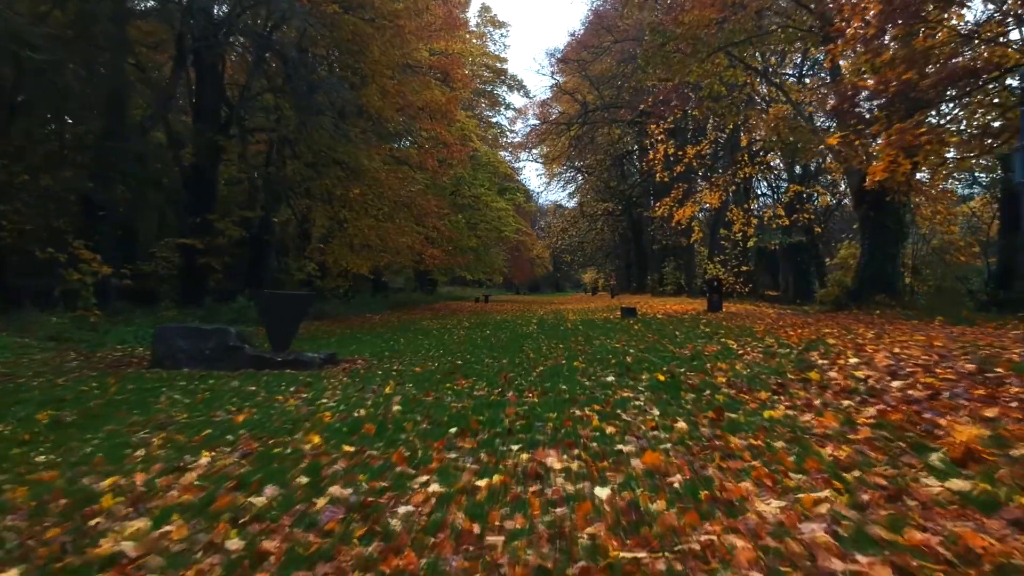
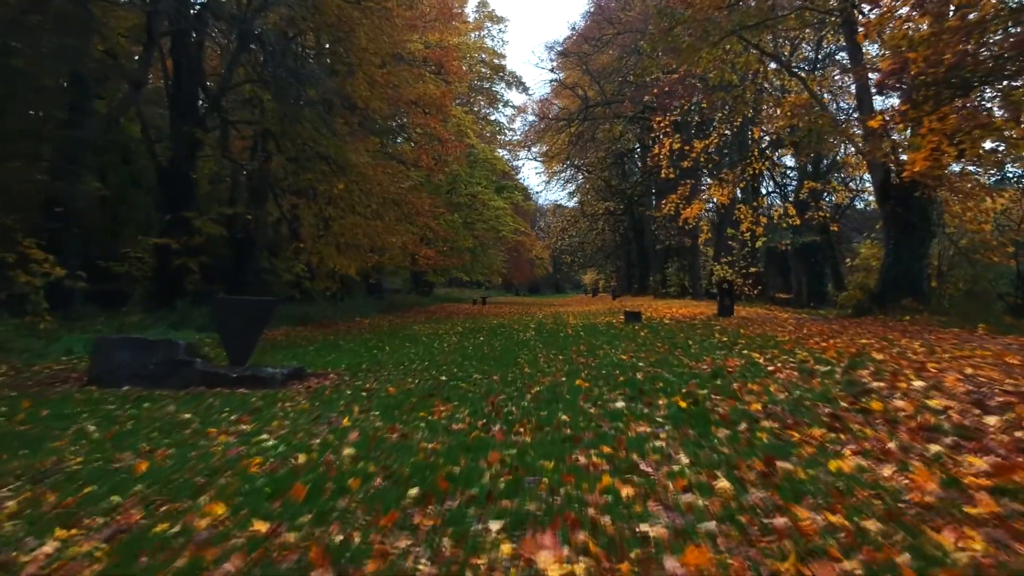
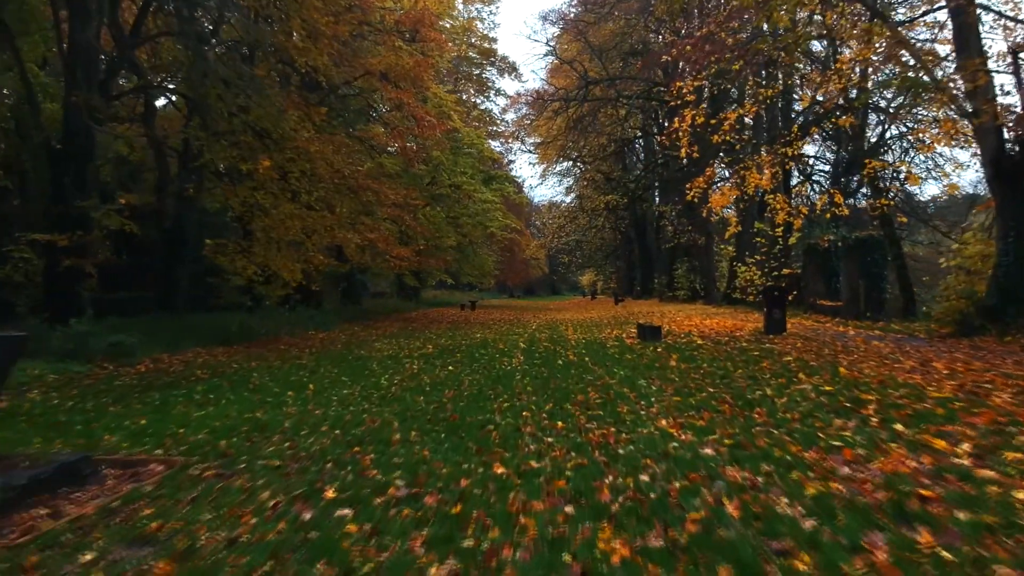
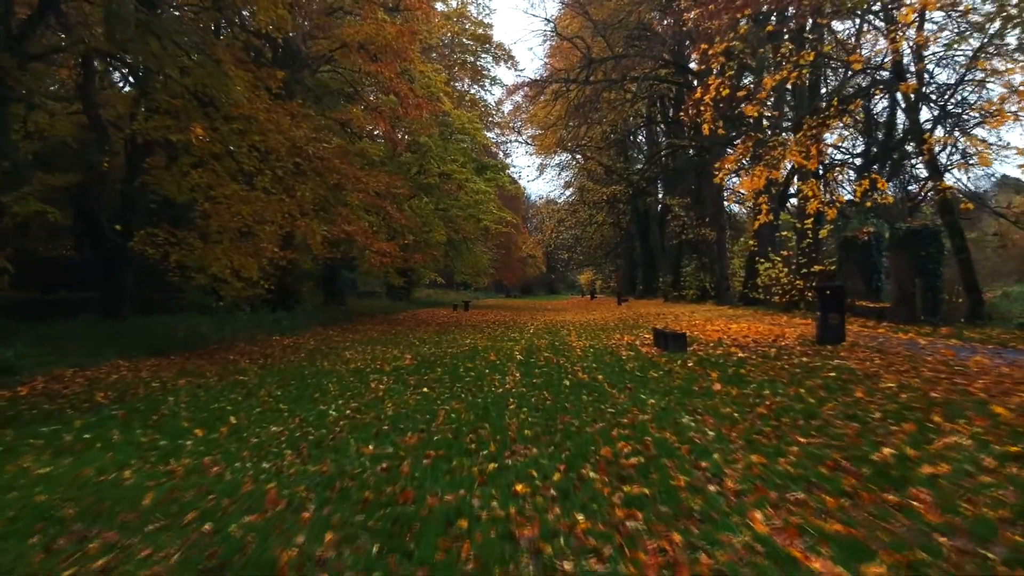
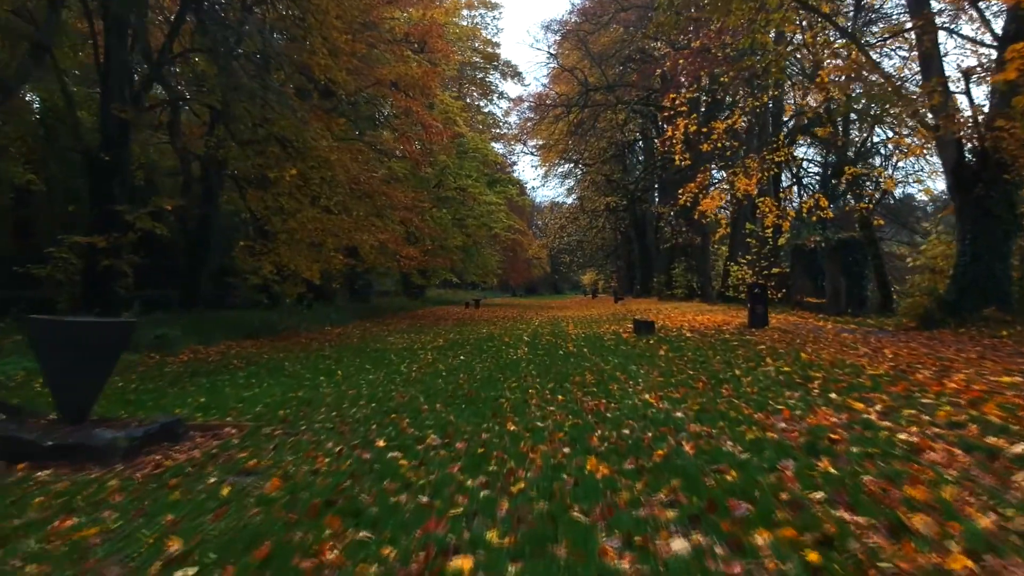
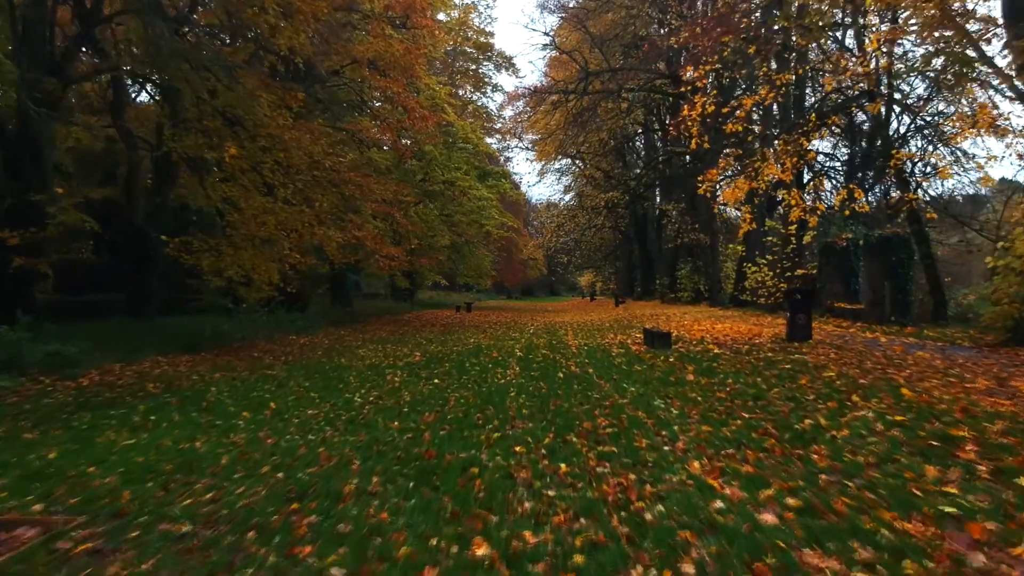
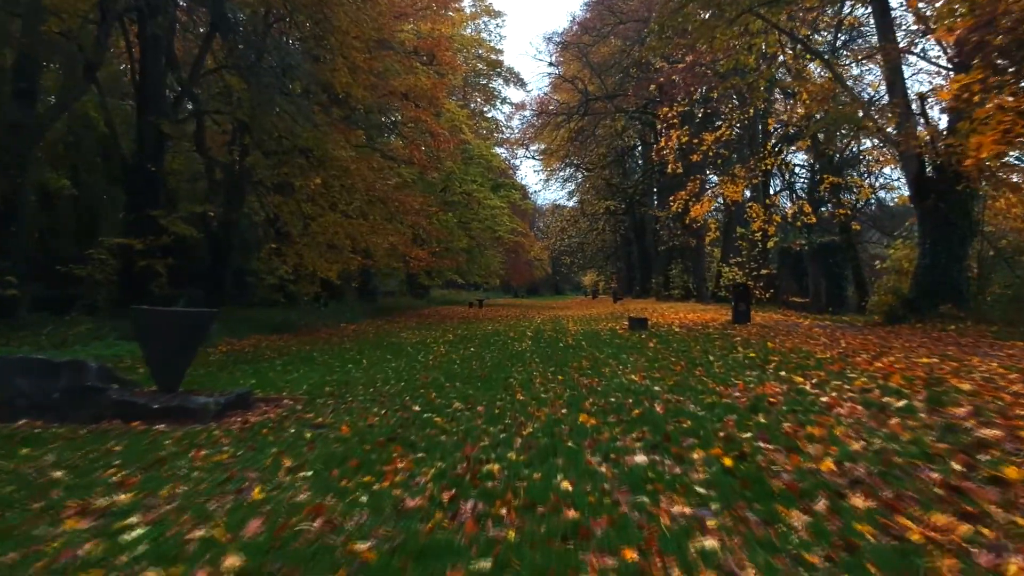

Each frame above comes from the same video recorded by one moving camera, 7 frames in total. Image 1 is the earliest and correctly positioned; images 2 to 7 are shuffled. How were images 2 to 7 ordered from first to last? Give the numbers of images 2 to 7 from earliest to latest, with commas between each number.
2, 7, 5, 3, 6, 4
